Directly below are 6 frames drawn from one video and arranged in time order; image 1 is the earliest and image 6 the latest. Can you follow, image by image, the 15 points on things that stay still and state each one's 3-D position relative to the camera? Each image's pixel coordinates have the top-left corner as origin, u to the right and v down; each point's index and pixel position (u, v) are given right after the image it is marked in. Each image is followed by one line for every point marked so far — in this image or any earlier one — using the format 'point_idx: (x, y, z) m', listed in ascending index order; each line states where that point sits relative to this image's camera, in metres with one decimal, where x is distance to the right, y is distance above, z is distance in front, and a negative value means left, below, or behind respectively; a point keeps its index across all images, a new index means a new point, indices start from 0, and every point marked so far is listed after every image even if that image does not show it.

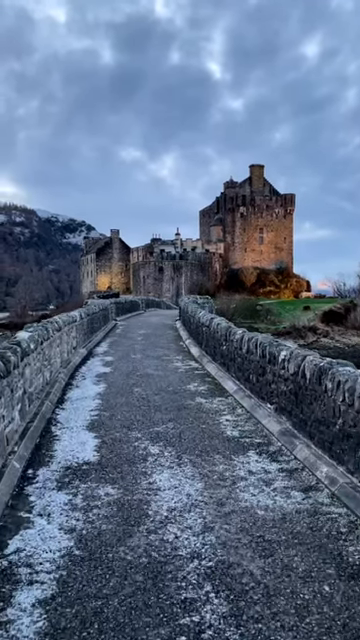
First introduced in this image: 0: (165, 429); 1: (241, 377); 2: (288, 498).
0: (-0.2, -1.2, +5.4) m
1: (+0.9, -0.8, +7.0) m
2: (+0.8, -1.3, +3.7) m
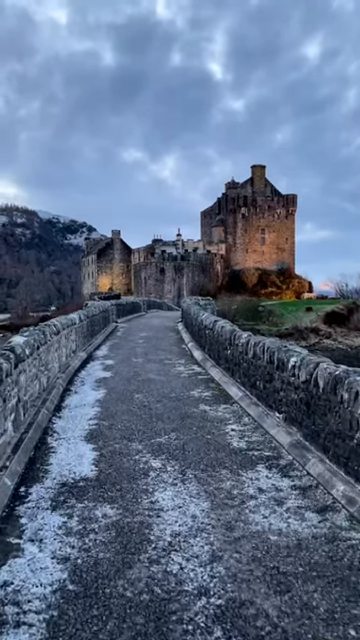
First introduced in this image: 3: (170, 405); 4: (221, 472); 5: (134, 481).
0: (-0.1, -1.2, +5.1) m
1: (+0.9, -0.8, +6.7) m
2: (+0.8, -1.3, +3.4) m
3: (-0.1, -1.1, +6.6) m
4: (+0.3, -1.3, +4.2) m
5: (-0.4, -1.3, +4.1) m
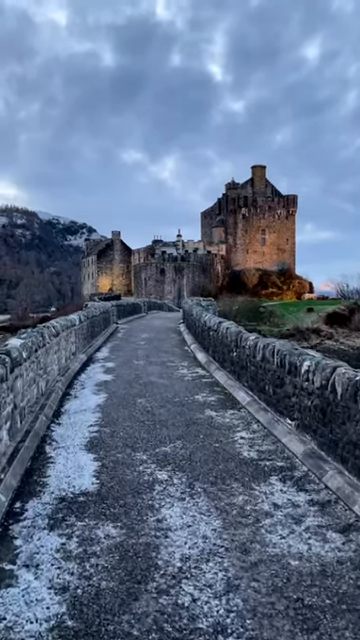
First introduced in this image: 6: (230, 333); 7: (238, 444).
0: (-0.1, -1.2, +4.8) m
1: (+1.0, -0.9, +6.4) m
2: (+0.9, -1.3, +3.0) m
3: (-0.1, -1.1, +6.3) m
4: (+0.4, -1.3, +3.9) m
5: (-0.3, -1.3, +3.8) m
6: (+0.8, -0.2, +7.9) m
7: (+0.6, -1.2, +4.9) m
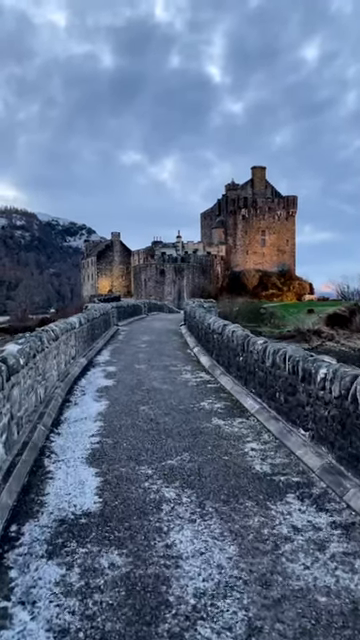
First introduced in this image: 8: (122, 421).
0: (0.0, -1.3, +4.5) m
1: (+1.0, -0.9, +6.1) m
2: (+0.9, -1.4, +2.7) m
3: (0.0, -1.2, +6.0) m
4: (+0.5, -1.3, +3.6) m
5: (-0.2, -1.3, +3.5) m
6: (+0.8, -0.3, +7.6) m
7: (+0.6, -1.2, +4.6) m
8: (-0.7, -1.2, +5.9) m
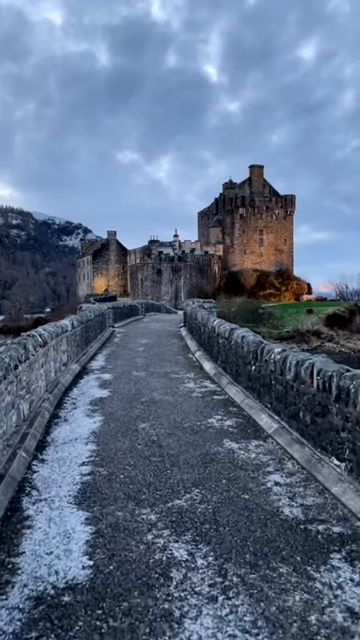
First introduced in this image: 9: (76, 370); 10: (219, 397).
0: (+0.1, -1.3, +3.6) m
1: (+1.1, -1.0, +5.3) m
2: (+1.0, -1.4, +1.9) m
3: (+0.1, -1.2, +5.1) m
4: (+0.5, -1.4, +2.8) m
5: (-0.2, -1.4, +2.6) m
6: (+0.9, -0.3, +6.8) m
7: (+0.7, -1.3, +3.8) m
8: (-0.6, -1.2, +5.1) m
9: (-1.8, -0.9, +9.0) m
10: (+0.5, -1.1, +7.0) m
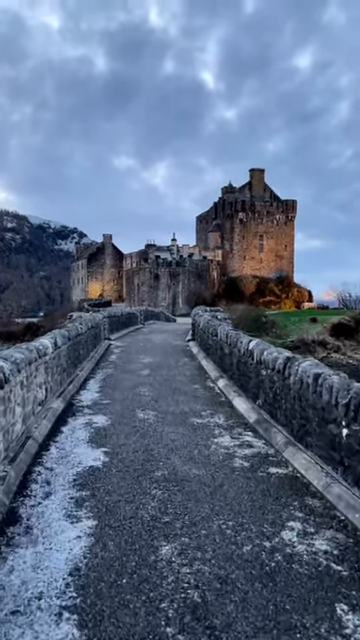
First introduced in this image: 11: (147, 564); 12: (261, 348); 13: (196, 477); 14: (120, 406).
0: (+0.4, -1.5, +1.0) m
1: (+1.4, -1.2, +2.7) m
2: (+1.4, -1.6, -0.7) m
3: (+0.4, -1.4, +2.5) m
4: (+0.9, -1.6, +0.2) m
5: (+0.2, -1.6, 0.0) m
6: (+1.2, -0.6, +4.2) m
7: (+1.1, -1.5, +1.2) m
8: (-0.3, -1.5, +2.5) m
9: (-1.5, -1.1, +6.3) m
10: (+0.9, -1.3, +4.4) m
11: (-0.2, -1.4, +3.0) m
12: (+1.1, -0.4, +6.3) m
13: (+0.1, -1.3, +4.3) m
14: (-0.8, -1.2, +6.9) m
